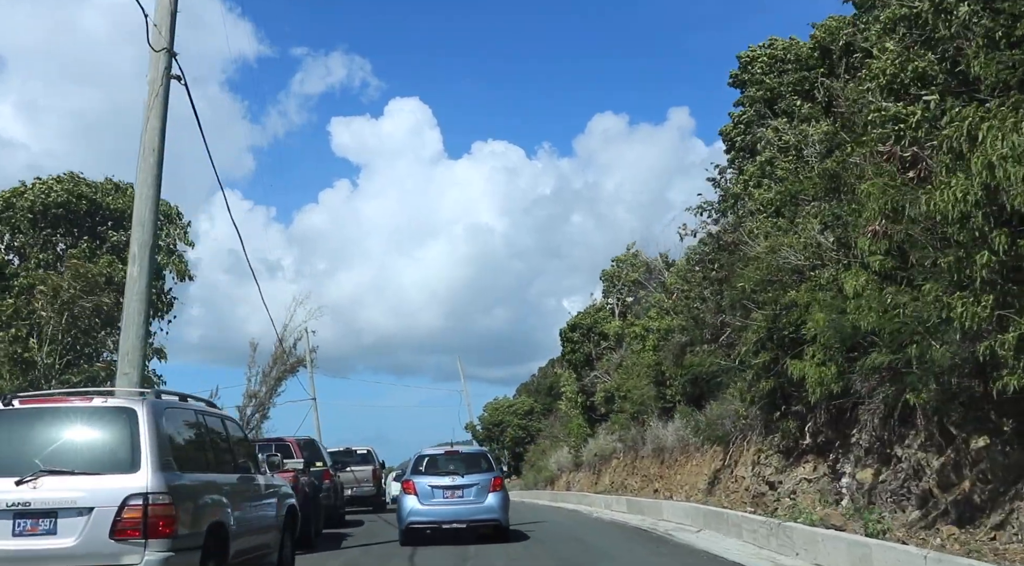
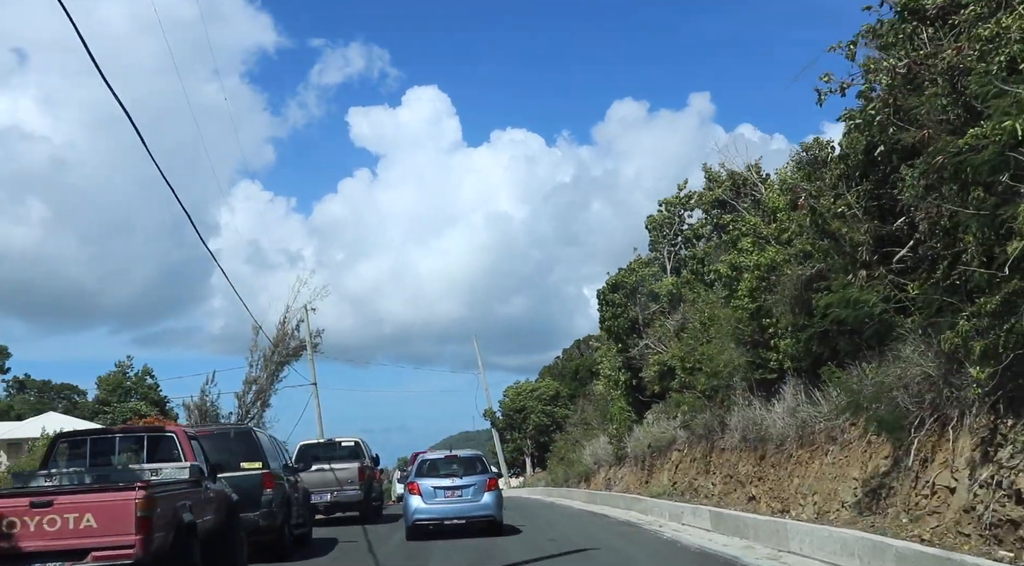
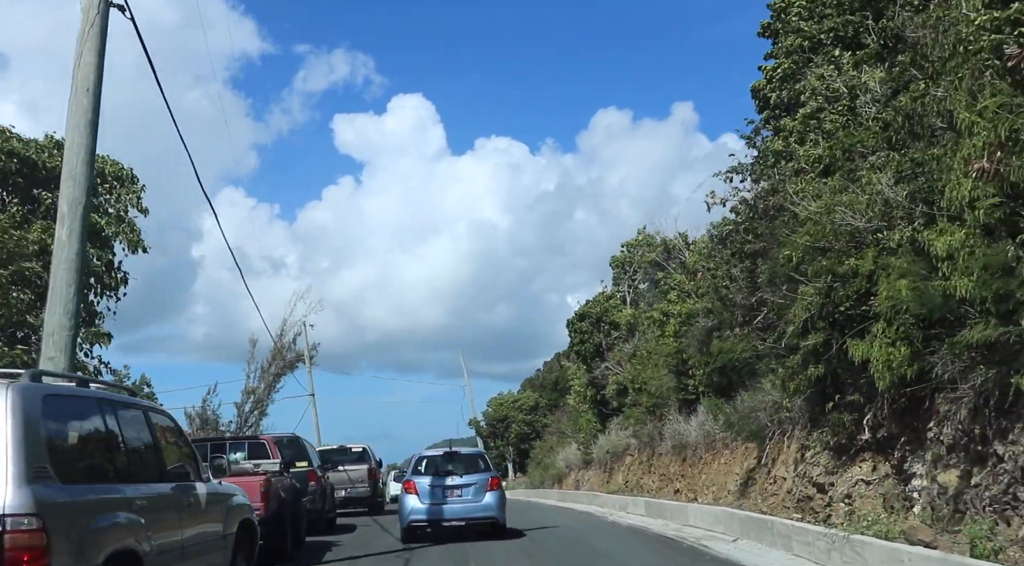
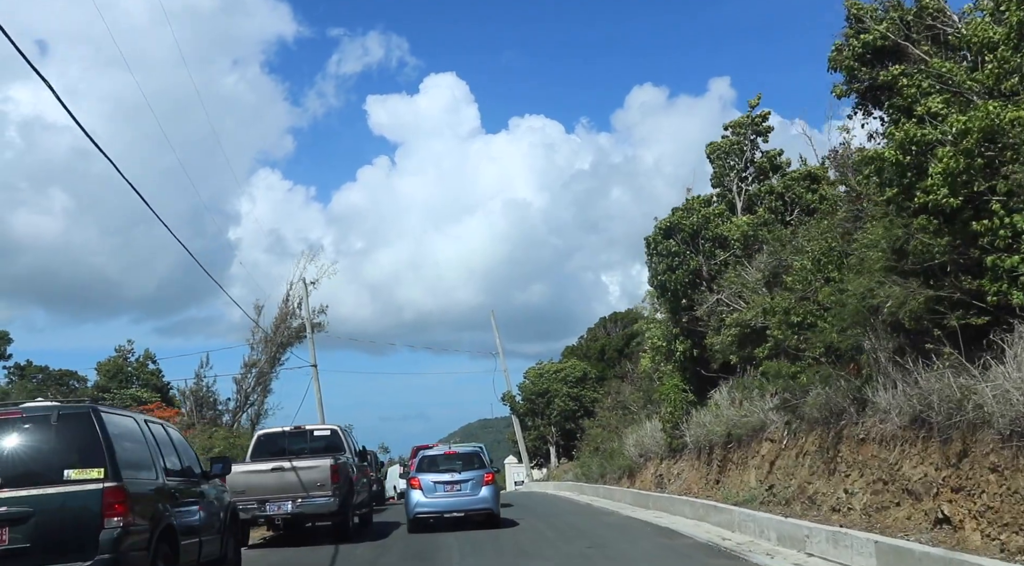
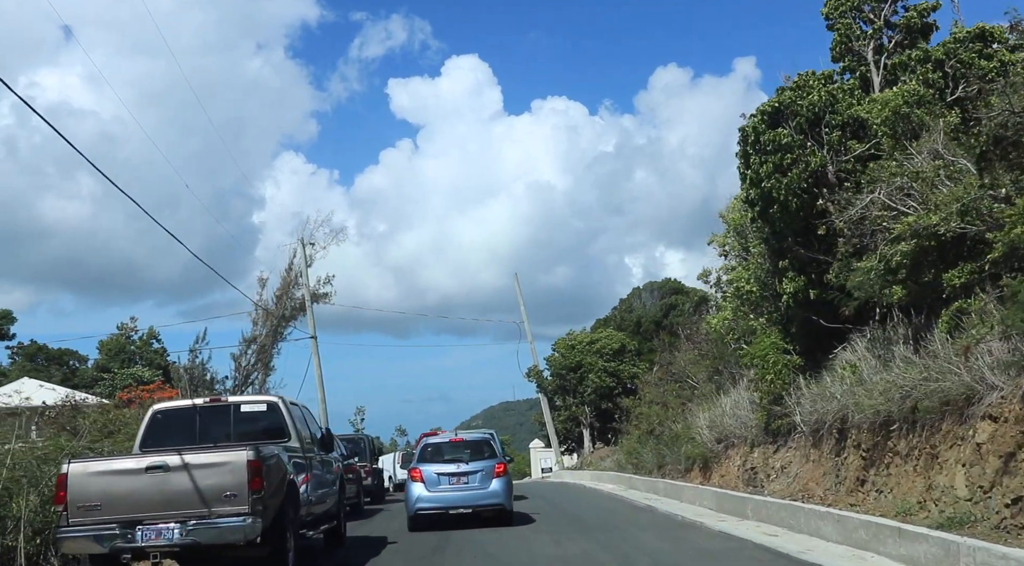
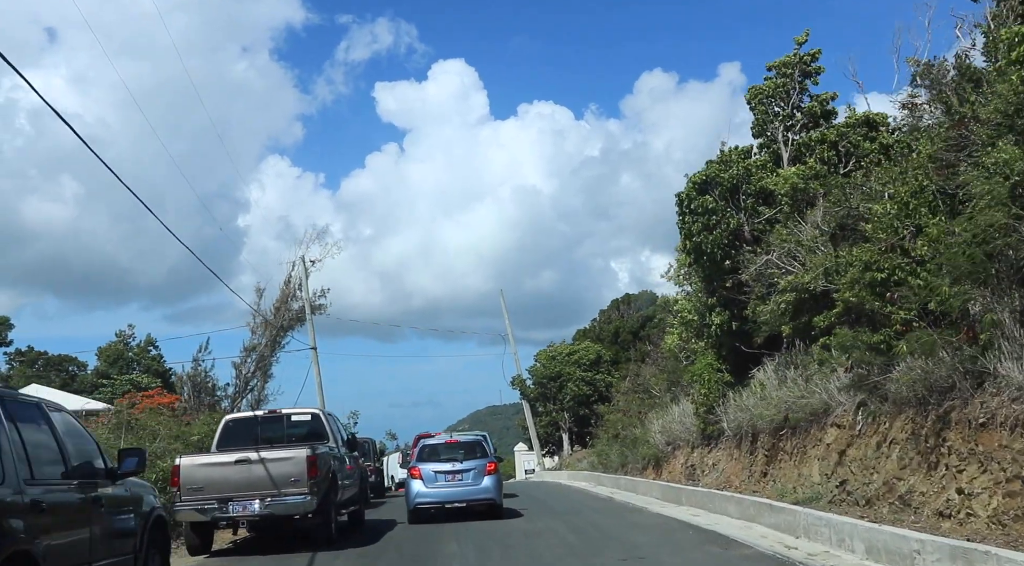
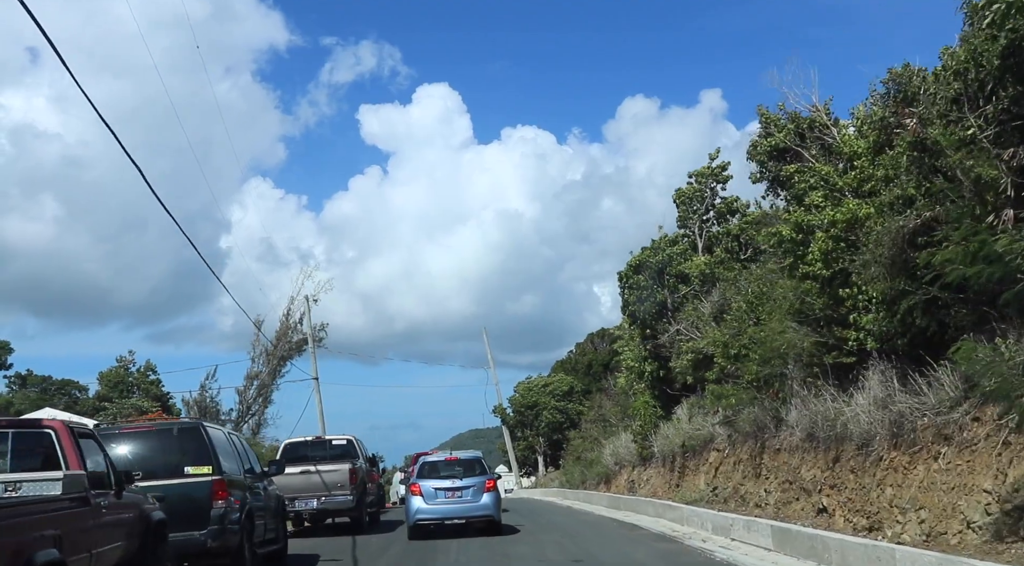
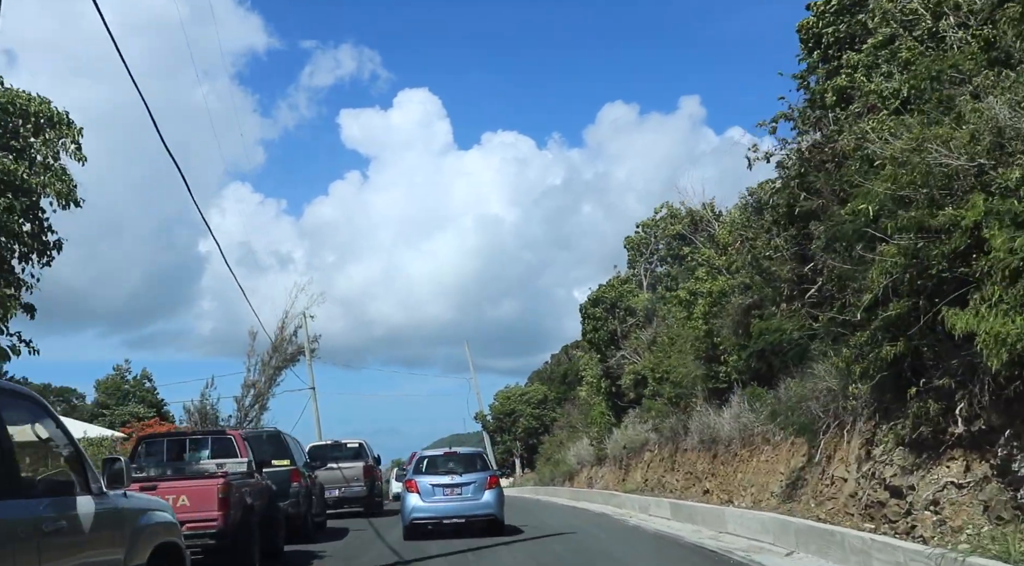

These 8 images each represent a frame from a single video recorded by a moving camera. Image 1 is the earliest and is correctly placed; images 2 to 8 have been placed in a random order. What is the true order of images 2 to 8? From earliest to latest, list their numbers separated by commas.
3, 8, 2, 7, 4, 6, 5
